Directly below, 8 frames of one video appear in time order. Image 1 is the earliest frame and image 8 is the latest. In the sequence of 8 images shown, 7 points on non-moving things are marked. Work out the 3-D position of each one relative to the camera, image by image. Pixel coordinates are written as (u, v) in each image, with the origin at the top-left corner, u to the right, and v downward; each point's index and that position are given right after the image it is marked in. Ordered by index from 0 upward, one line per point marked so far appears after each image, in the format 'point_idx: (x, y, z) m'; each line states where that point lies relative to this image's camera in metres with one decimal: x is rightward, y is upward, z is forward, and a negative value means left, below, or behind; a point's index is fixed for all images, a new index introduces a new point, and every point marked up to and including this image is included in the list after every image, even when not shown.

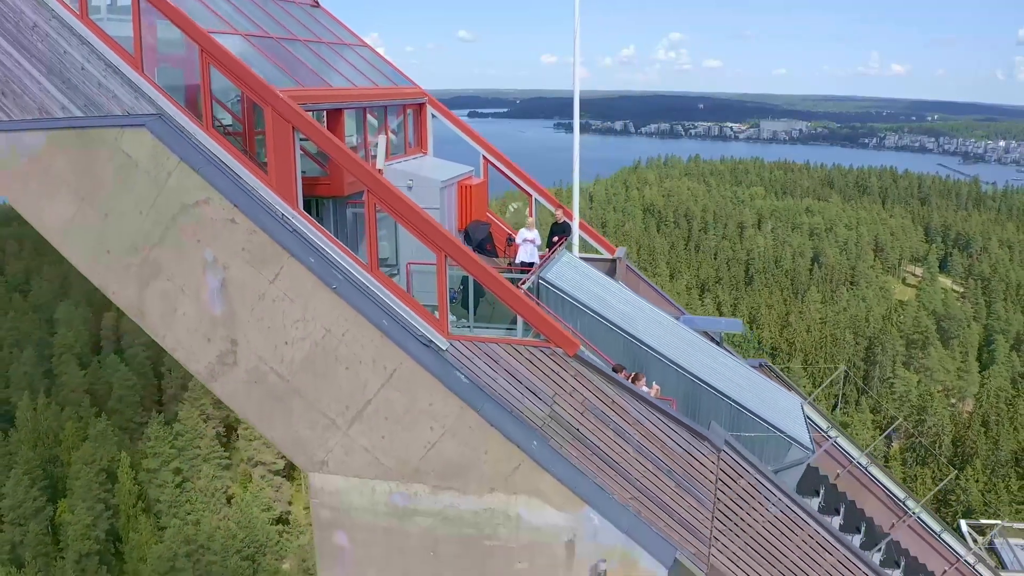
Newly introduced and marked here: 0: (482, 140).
0: (-0.4, +2.1, +10.0) m
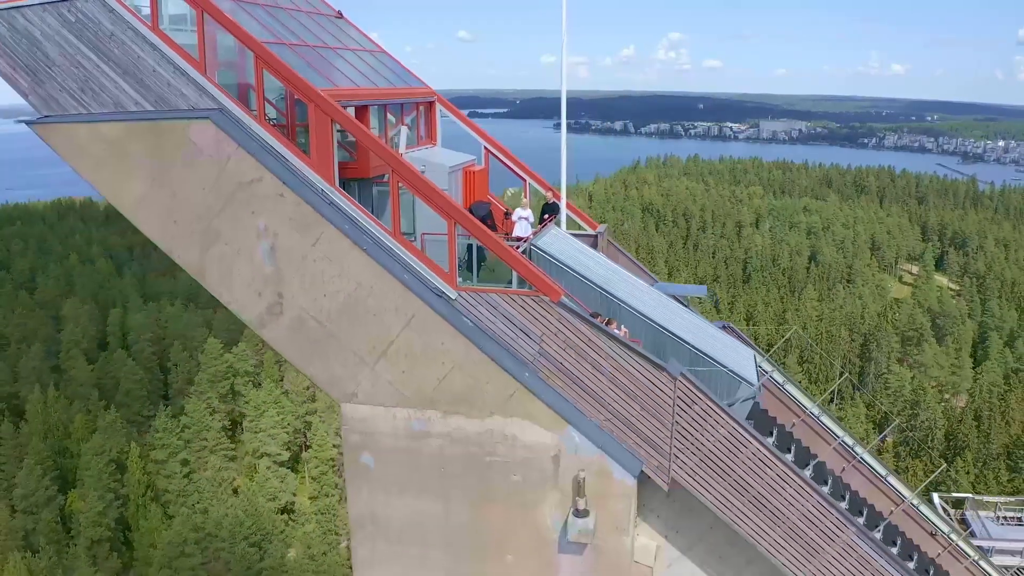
0: (-0.4, +2.3, +10.6) m
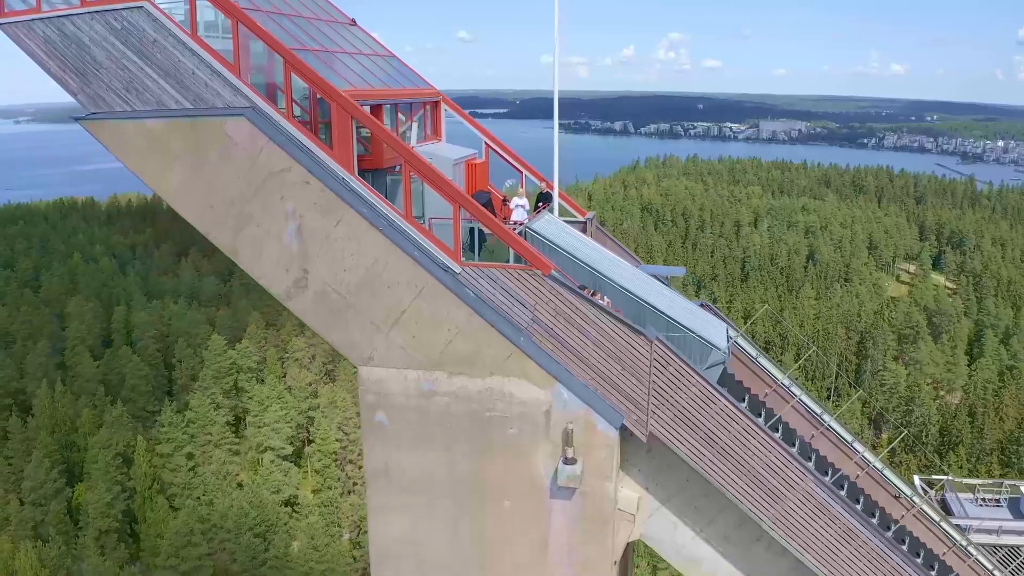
0: (-0.4, +2.4, +11.0) m
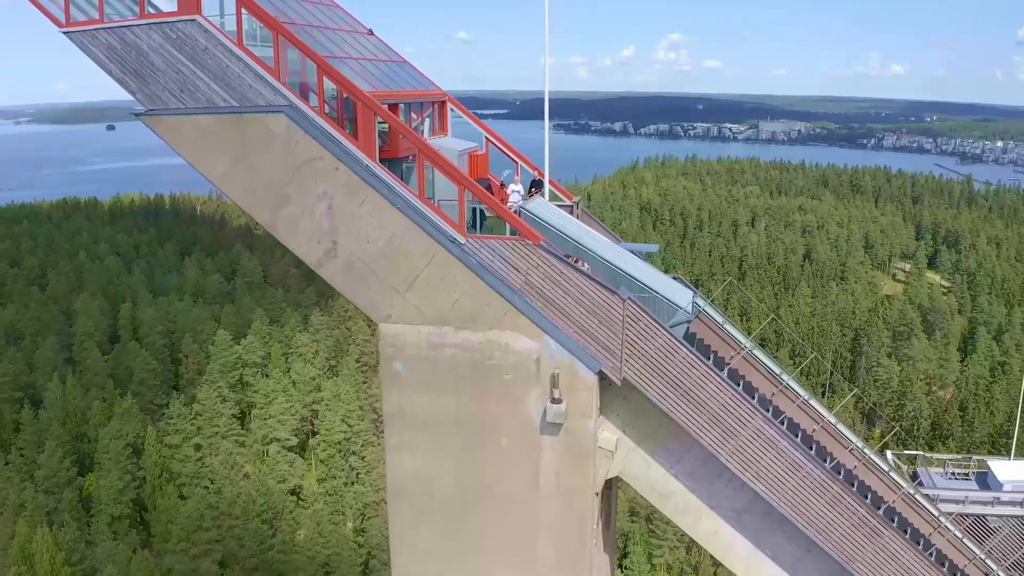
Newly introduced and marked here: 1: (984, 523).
0: (-0.4, +2.6, +11.8) m
1: (+6.9, -3.4, +10.6) m
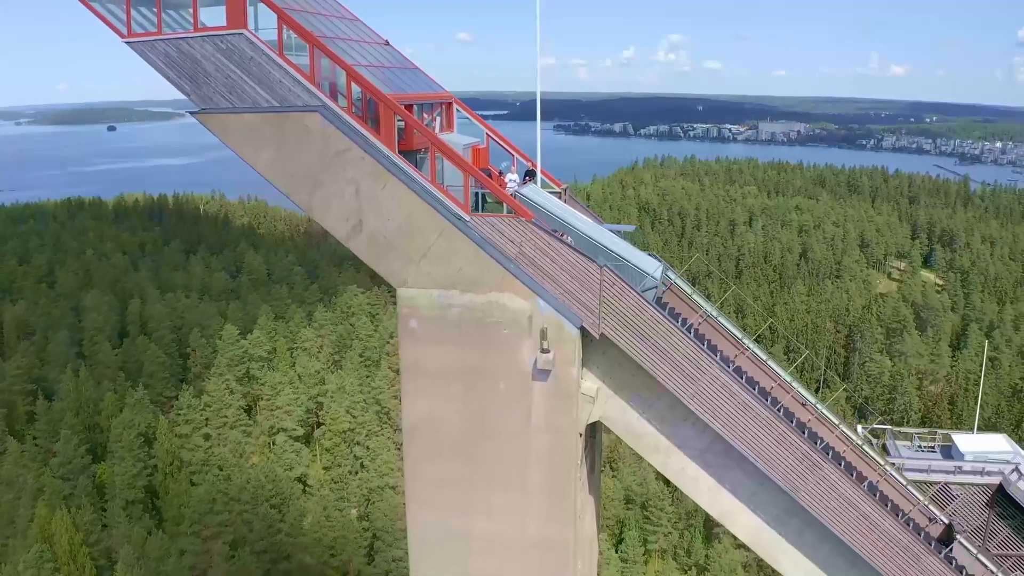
0: (-0.5, +2.8, +12.7) m
1: (+6.8, -3.1, +11.5) m
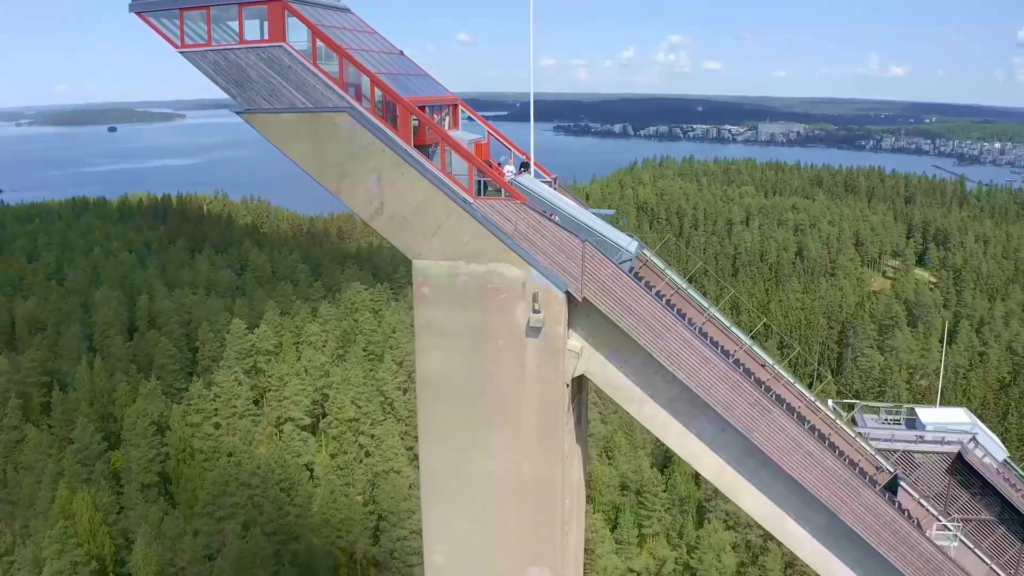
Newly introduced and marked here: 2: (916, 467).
0: (-0.5, +3.0, +13.7) m
1: (+6.8, -2.9, +12.6) m
2: (+6.9, -3.0, +12.6) m
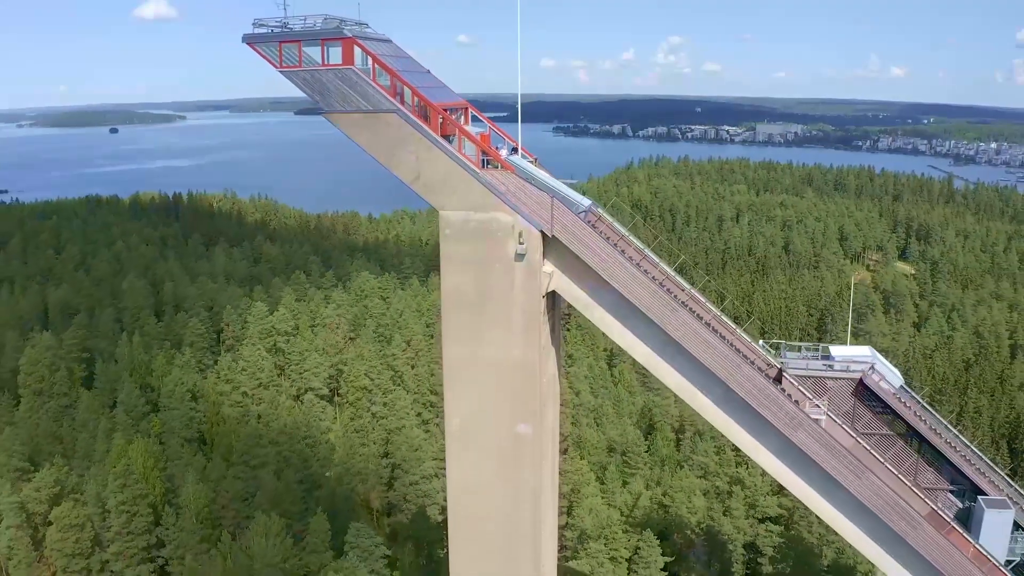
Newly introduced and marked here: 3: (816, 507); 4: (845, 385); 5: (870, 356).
0: (-0.6, +3.8, +17.1) m
1: (+6.7, -2.1, +15.9) m
2: (+6.9, -2.2, +15.9) m
3: (+4.8, -3.4, +11.6) m
4: (+7.2, -2.1, +15.9) m
5: (+8.0, -1.5, +16.3) m
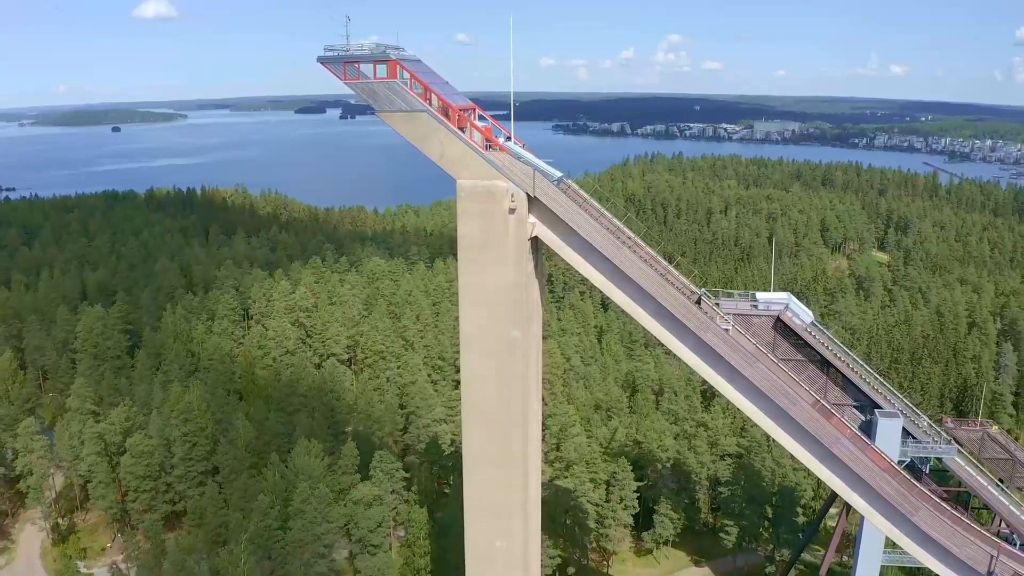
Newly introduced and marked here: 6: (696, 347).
0: (-0.7, +5.0, +21.6) m
1: (+6.6, -0.9, +20.4) m
2: (+6.7, -1.0, +20.4) m
3: (+4.7, -2.3, +16.1) m
4: (+7.0, -1.0, +20.4) m
5: (+7.8, -0.4, +20.8) m
6: (+4.0, -1.3, +16.0) m
